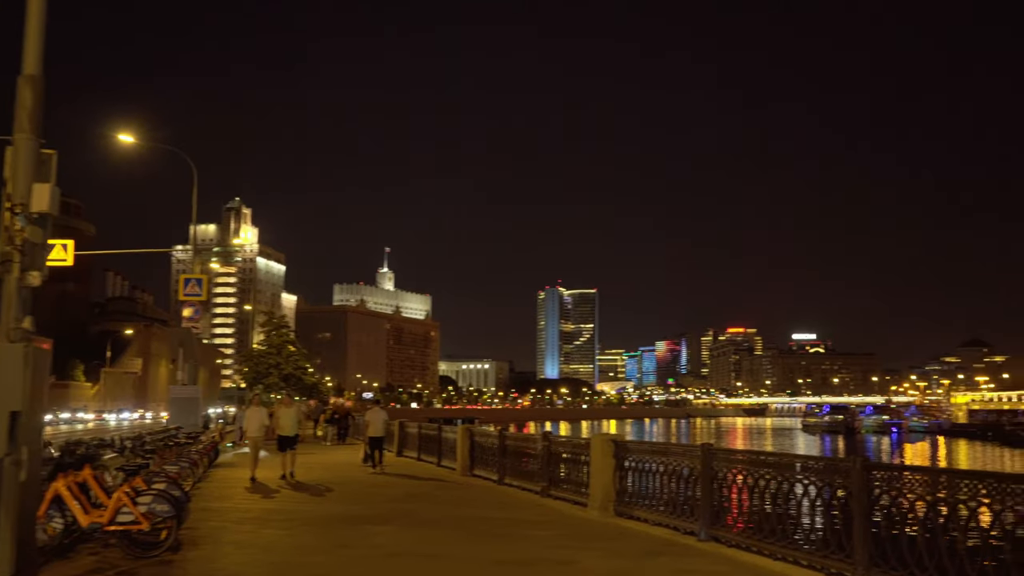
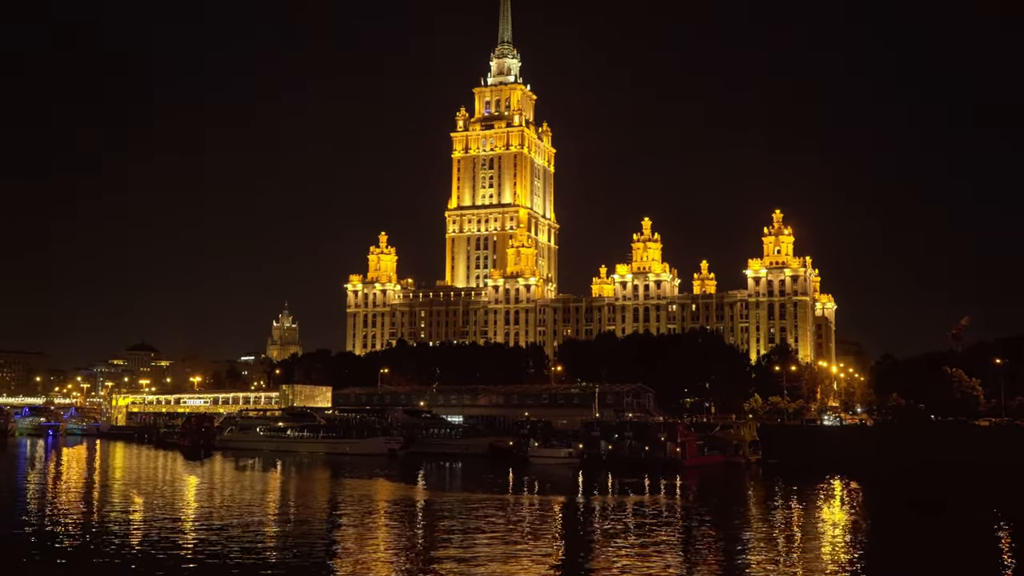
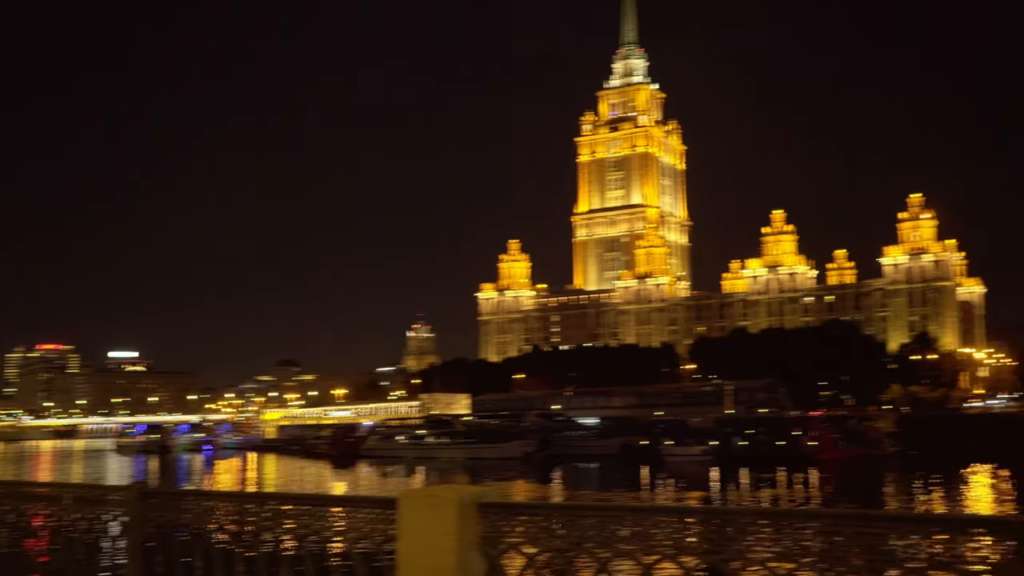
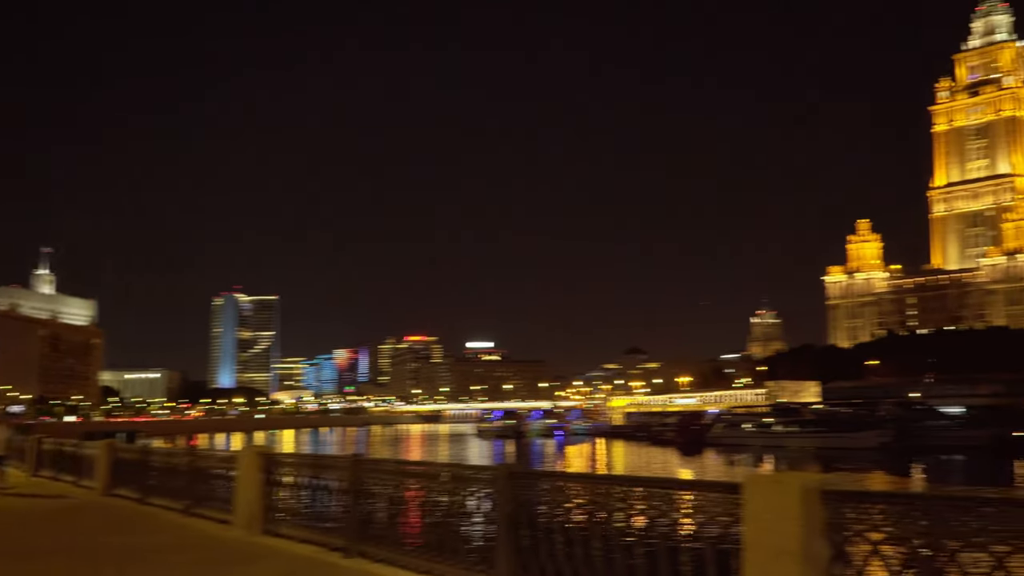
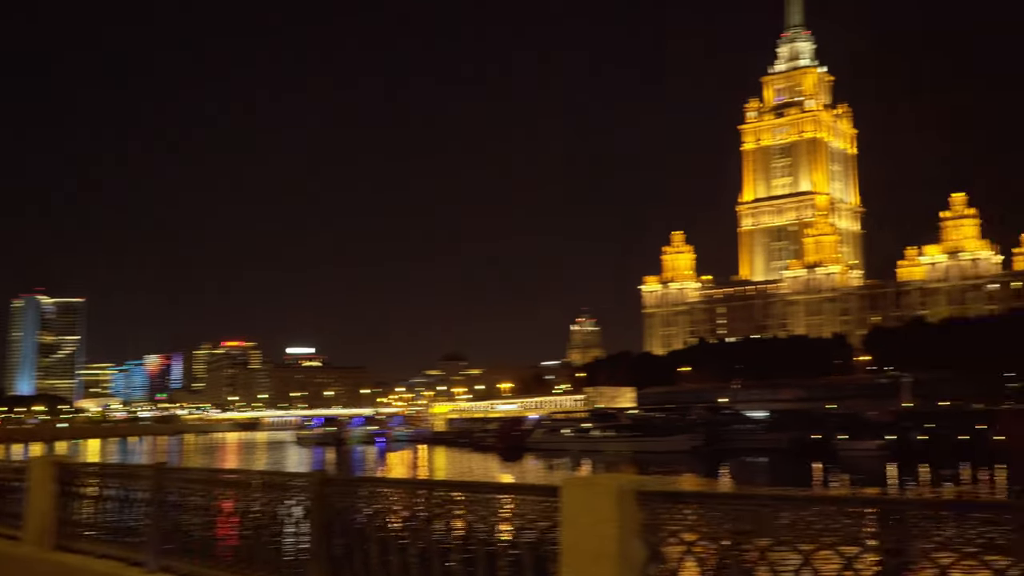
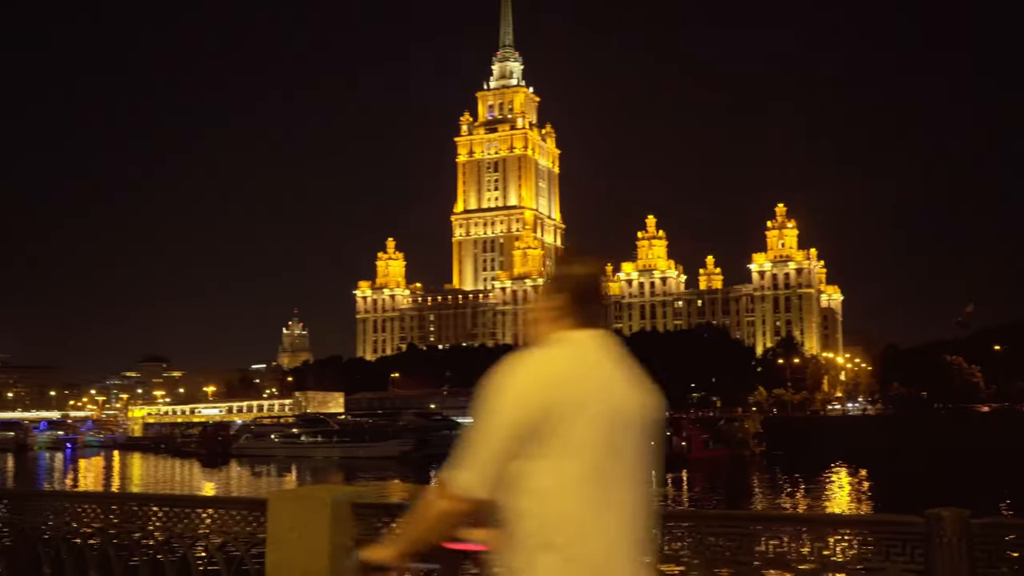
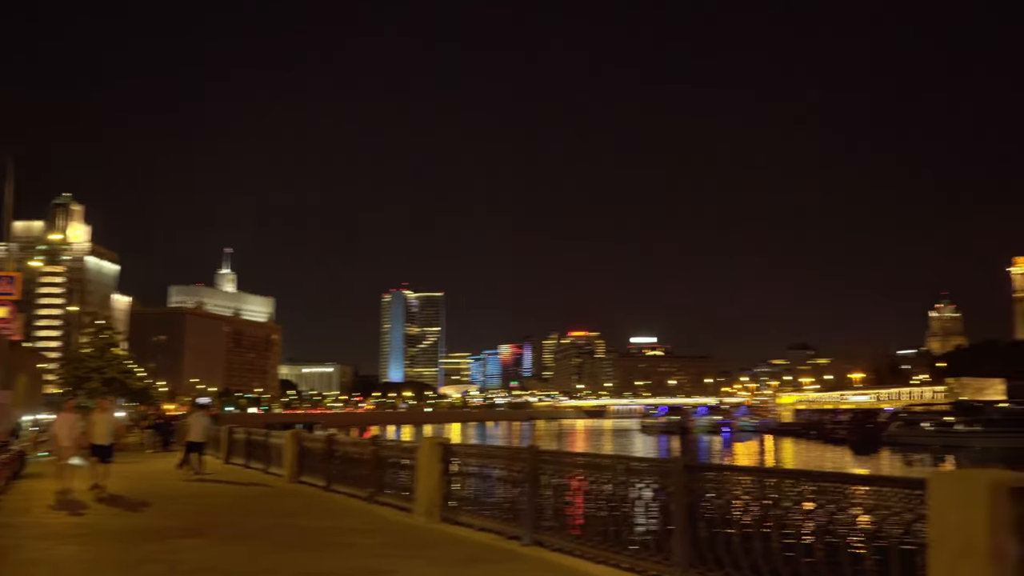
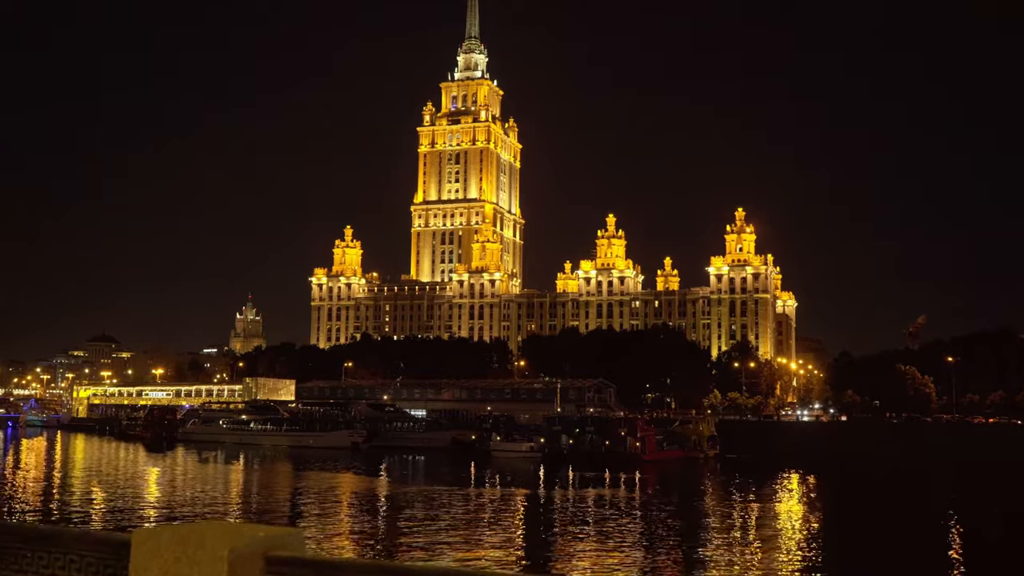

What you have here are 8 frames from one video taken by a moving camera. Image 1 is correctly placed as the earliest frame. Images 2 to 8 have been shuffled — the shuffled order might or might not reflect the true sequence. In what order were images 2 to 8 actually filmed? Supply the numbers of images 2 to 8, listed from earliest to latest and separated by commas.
7, 4, 5, 3, 6, 8, 2
